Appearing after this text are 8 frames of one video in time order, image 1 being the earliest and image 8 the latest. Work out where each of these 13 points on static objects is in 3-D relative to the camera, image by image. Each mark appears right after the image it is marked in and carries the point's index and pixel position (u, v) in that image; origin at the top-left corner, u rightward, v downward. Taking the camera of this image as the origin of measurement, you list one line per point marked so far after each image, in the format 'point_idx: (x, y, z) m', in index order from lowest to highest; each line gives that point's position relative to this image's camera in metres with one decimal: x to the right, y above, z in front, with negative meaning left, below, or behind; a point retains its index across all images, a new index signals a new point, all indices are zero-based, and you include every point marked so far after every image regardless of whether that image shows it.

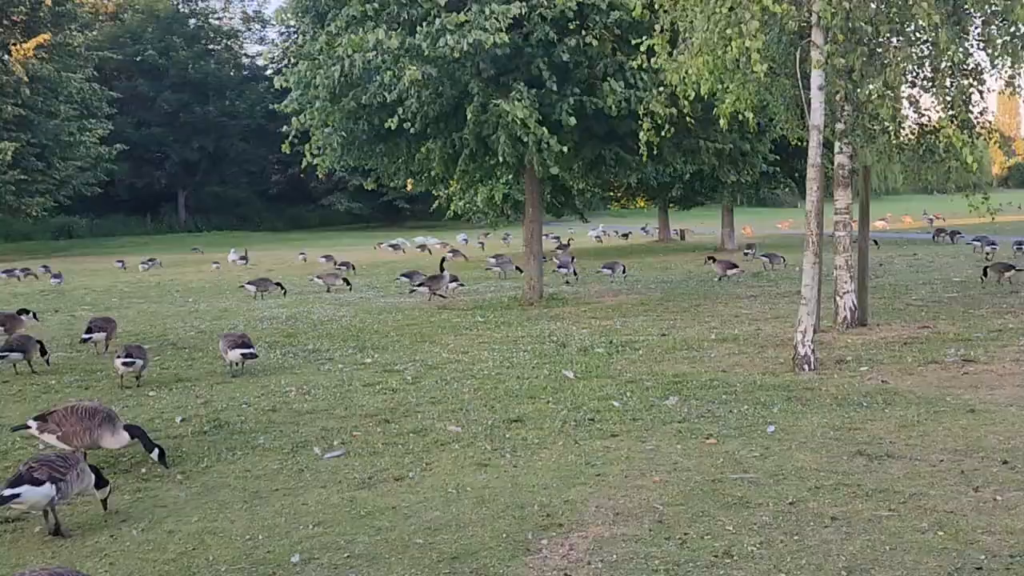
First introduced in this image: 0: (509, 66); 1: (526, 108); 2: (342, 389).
0: (-0.1, +3.2, +17.0) m
1: (+0.2, +2.5, +16.3) m
2: (-1.6, -1.0, +11.2) m
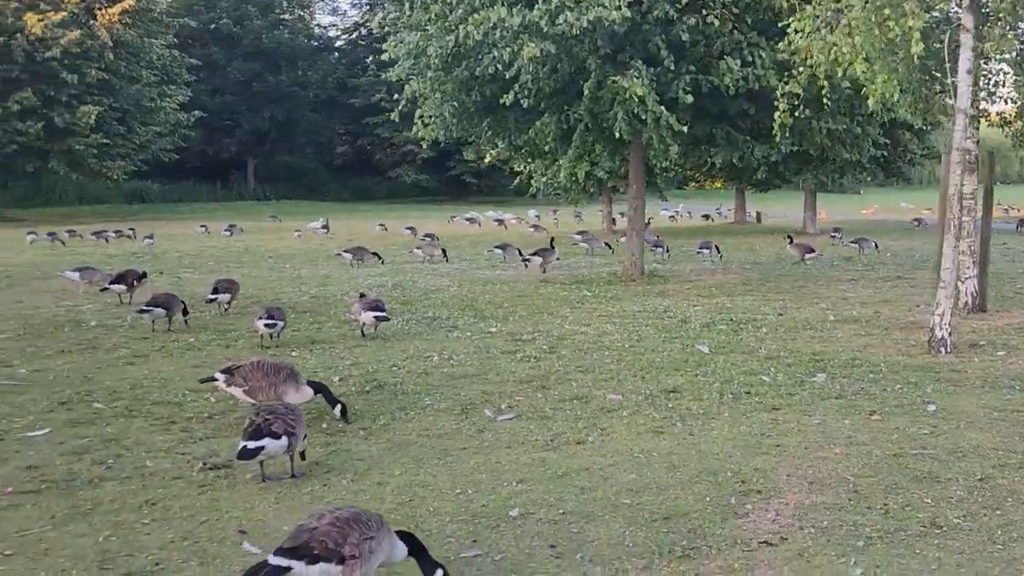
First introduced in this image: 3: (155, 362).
0: (+1.7, +3.6, +17.1) m
1: (+1.9, +2.8, +16.4) m
2: (-0.3, -0.7, +11.4) m
3: (-3.6, -0.7, +11.6) m
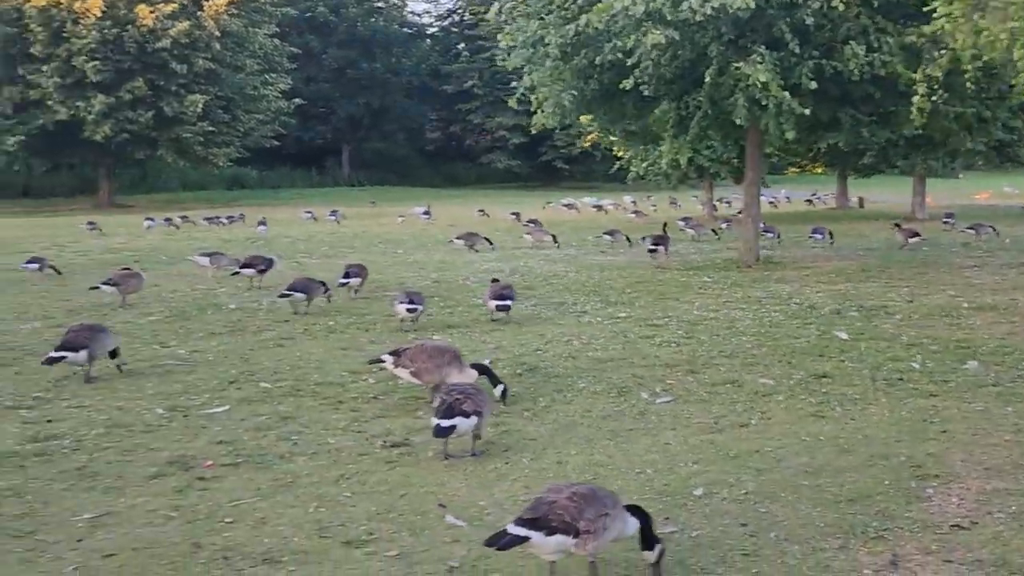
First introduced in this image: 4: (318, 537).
0: (+3.5, +3.8, +17.1) m
1: (+3.6, +3.0, +16.3) m
2: (+1.1, -0.5, +11.6) m
3: (-2.2, -0.5, +12.0) m
4: (-0.9, -1.2, +5.6) m
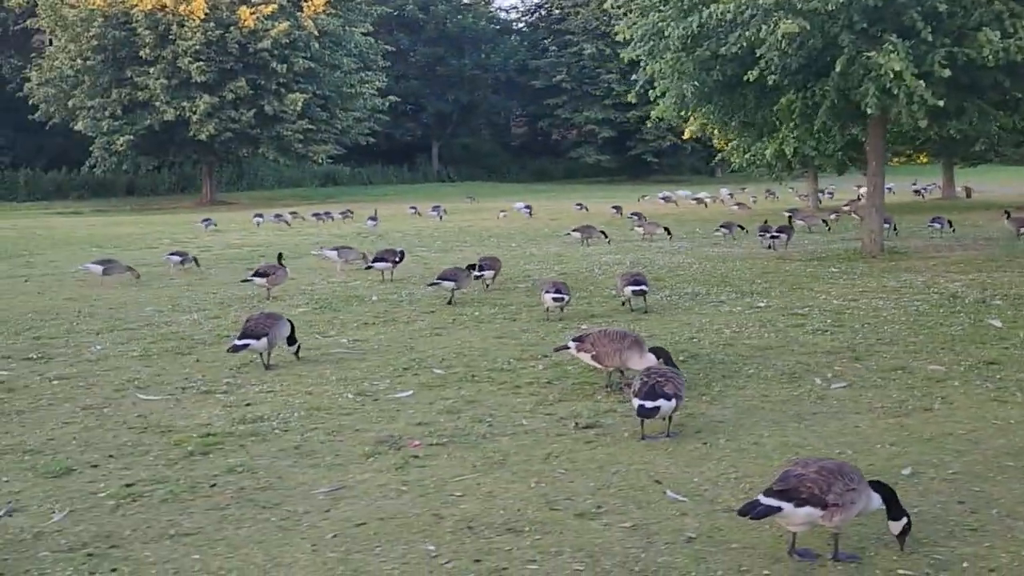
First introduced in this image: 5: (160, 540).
0: (+5.3, +3.9, +17.0) m
1: (+5.4, +3.2, +16.3) m
2: (+2.6, -0.4, +11.7) m
3: (-0.6, -0.4, +12.4) m
4: (+0.2, -1.1, +5.9) m
5: (-1.7, -1.2, +5.6) m
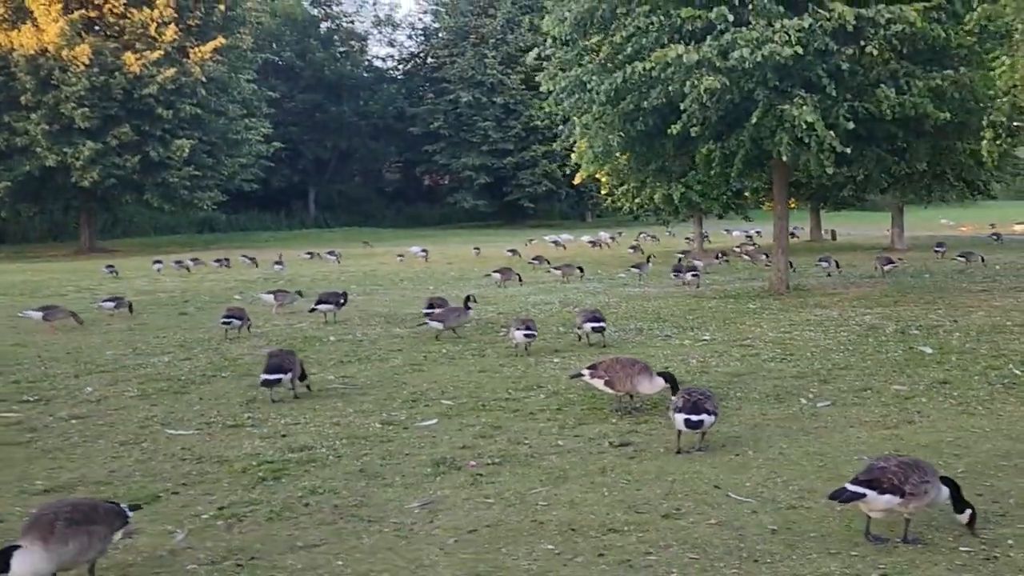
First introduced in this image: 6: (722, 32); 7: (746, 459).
0: (+4.4, +3.4, +18.4) m
1: (+4.6, +2.7, +17.7) m
2: (+2.4, -0.8, +12.7) m
3: (-0.9, -0.9, +12.9) m
4: (+0.7, -1.3, +6.6) m
5: (-1.1, -1.4, +6.1) m
6: (+3.3, +4.0, +18.0) m
7: (+1.5, -1.2, +7.8) m
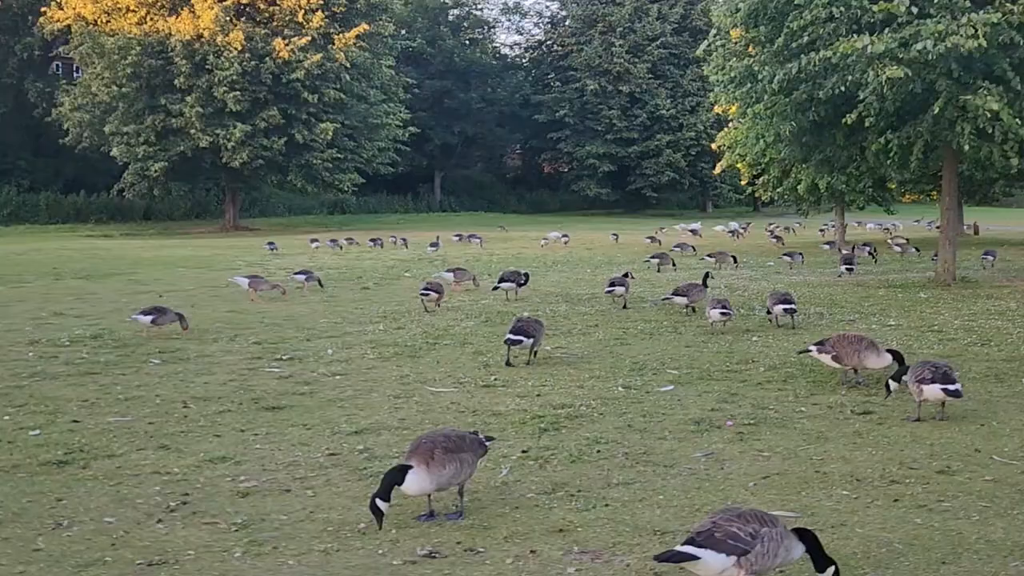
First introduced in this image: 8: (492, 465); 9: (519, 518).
0: (+7.3, +3.6, +18.6) m
1: (+7.4, +2.8, +17.9) m
2: (+4.7, -0.6, +13.2) m
3: (+1.5, -0.6, +13.7) m
4: (+2.5, -1.1, +7.3) m
5: (+0.6, -1.2, +6.9) m
6: (+6.2, +4.2, +18.3) m
7: (+3.4, -1.0, +8.4) m
8: (-0.1, -1.1, +7.4) m
9: (0.0, -1.2, +6.2) m
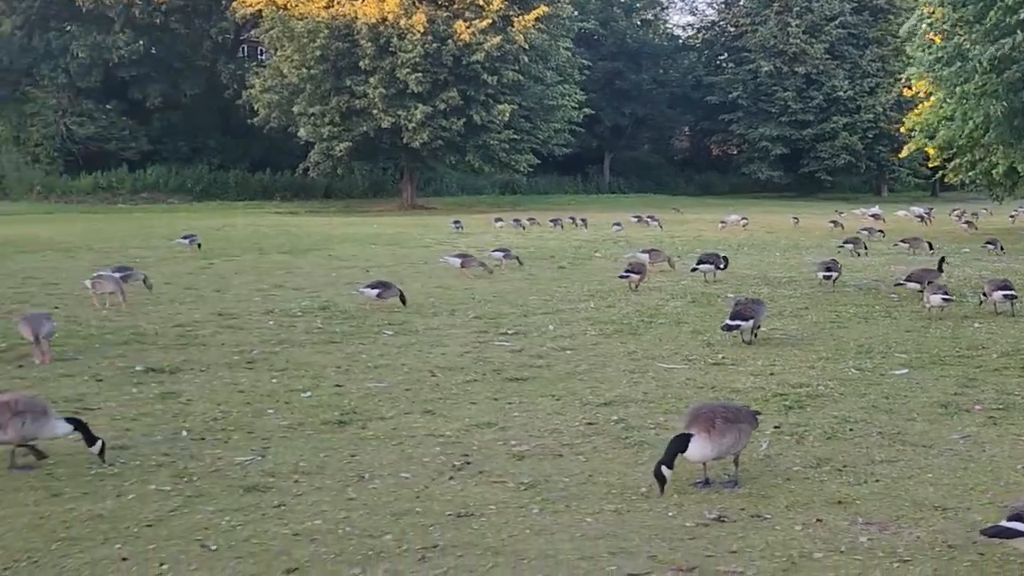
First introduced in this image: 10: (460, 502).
0: (+10.5, +3.7, +17.7) m
1: (+10.5, +2.9, +16.9) m
2: (+7.2, -0.5, +12.7) m
3: (+4.0, -0.4, +13.7) m
4: (+4.1, -1.0, +7.1) m
5: (+2.2, -1.1, +7.0) m
6: (+9.4, +4.3, +17.5) m
7: (+5.2, -0.9, +8.1) m
8: (+1.5, -1.0, +7.6) m
9: (+1.6, -1.1, +6.4) m
10: (-0.3, -1.2, +6.3) m
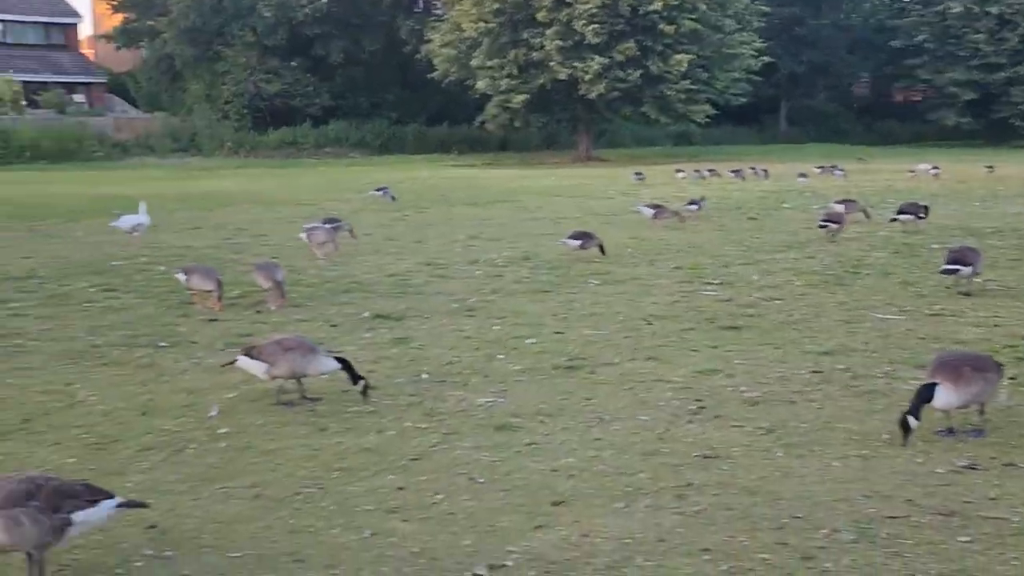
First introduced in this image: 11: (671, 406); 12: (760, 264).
0: (+13.4, +4.4, +16.0) m
1: (+13.3, +3.6, +15.3) m
2: (+9.3, 0.0, +11.7) m
3: (+6.3, +0.1, +13.2) m
4: (+5.5, -0.8, +6.7) m
5: (+3.6, -0.8, +6.9) m
6: (+12.2, +5.0, +16.1) m
7: (+6.8, -0.6, +7.5) m
8: (+3.1, -0.7, +7.6) m
9: (+2.9, -0.8, +6.4) m
10: (+1.1, -0.9, +6.6) m
11: (+1.0, -0.8, +7.5) m
12: (+3.1, +0.3, +14.5) m
